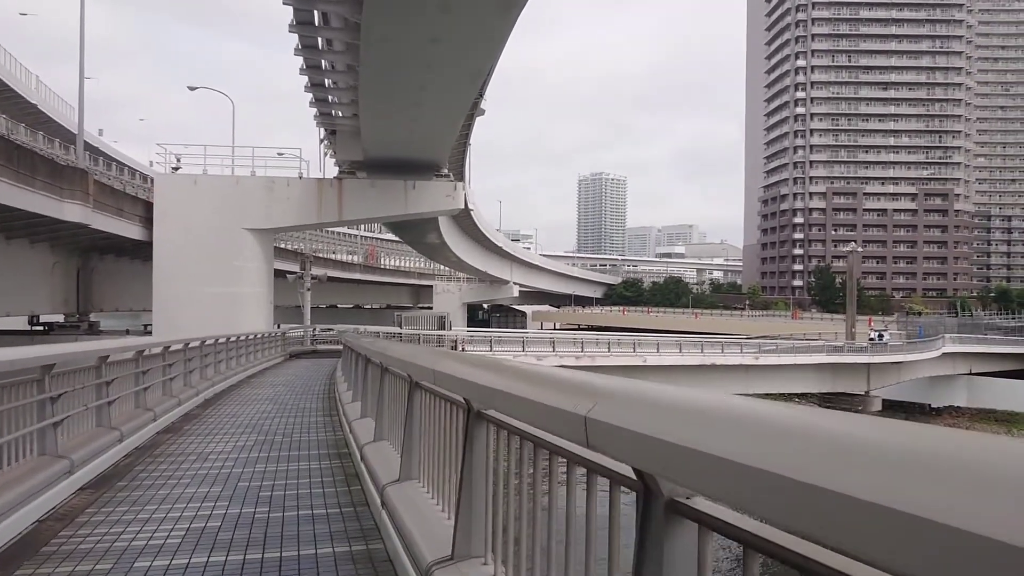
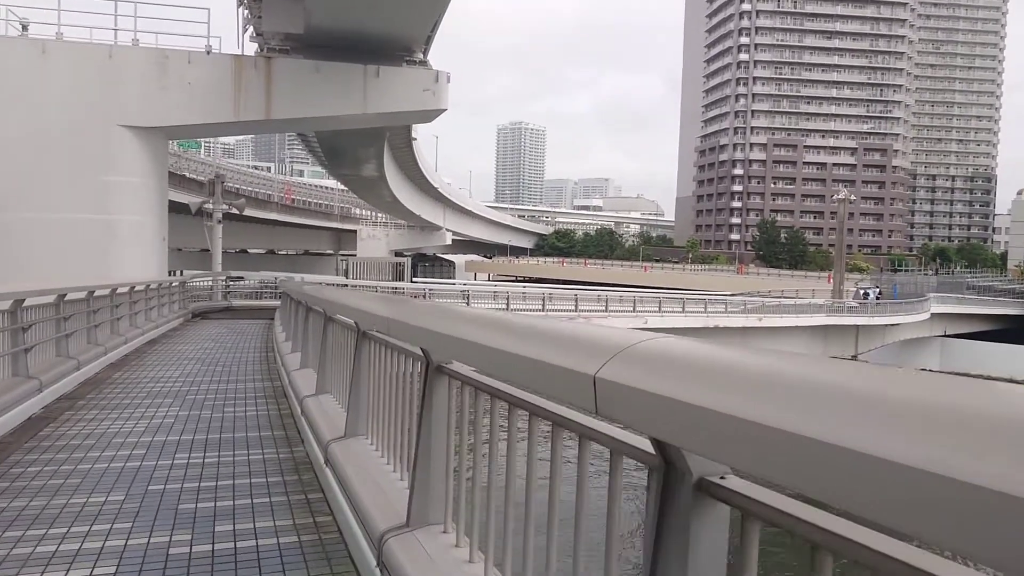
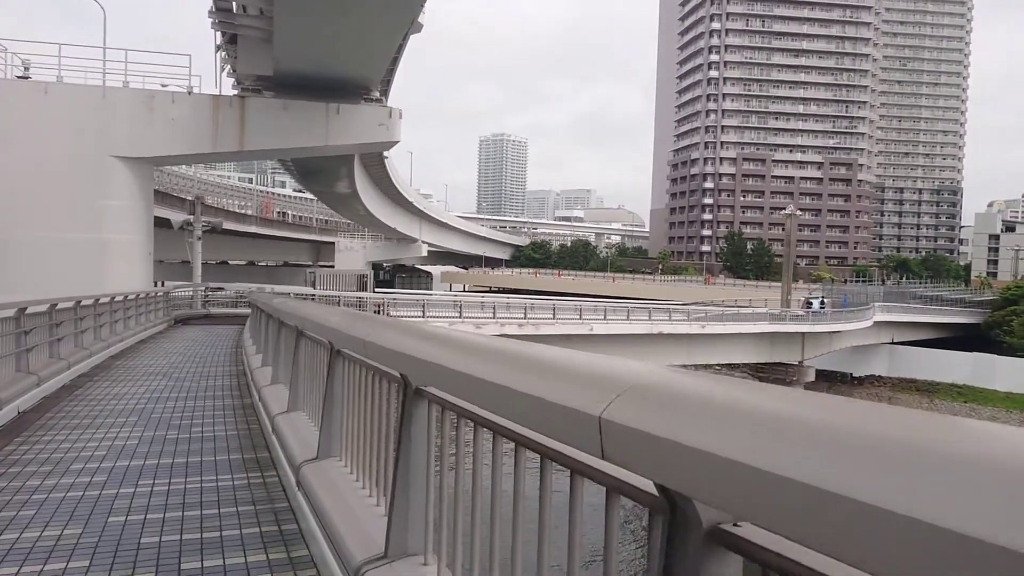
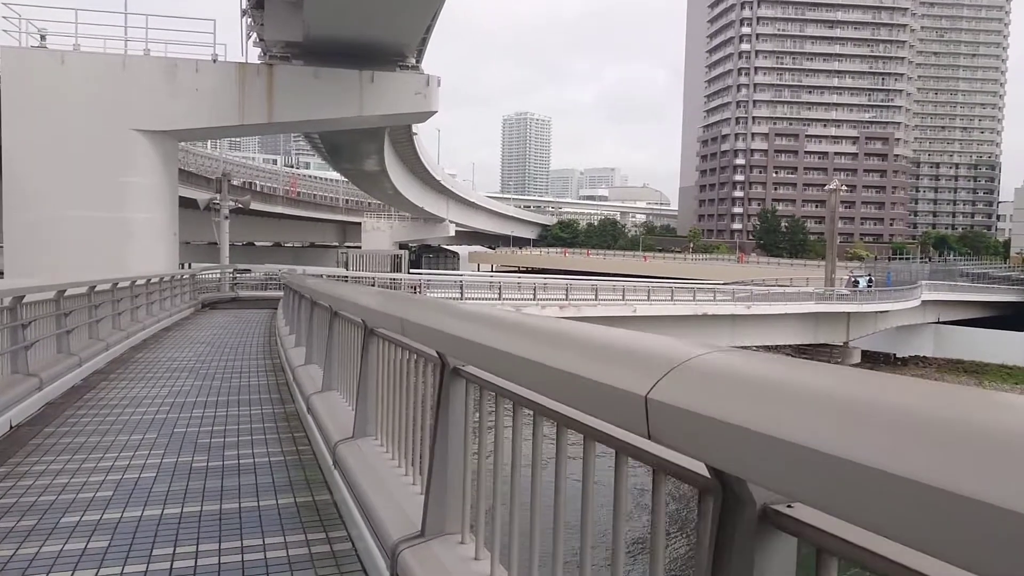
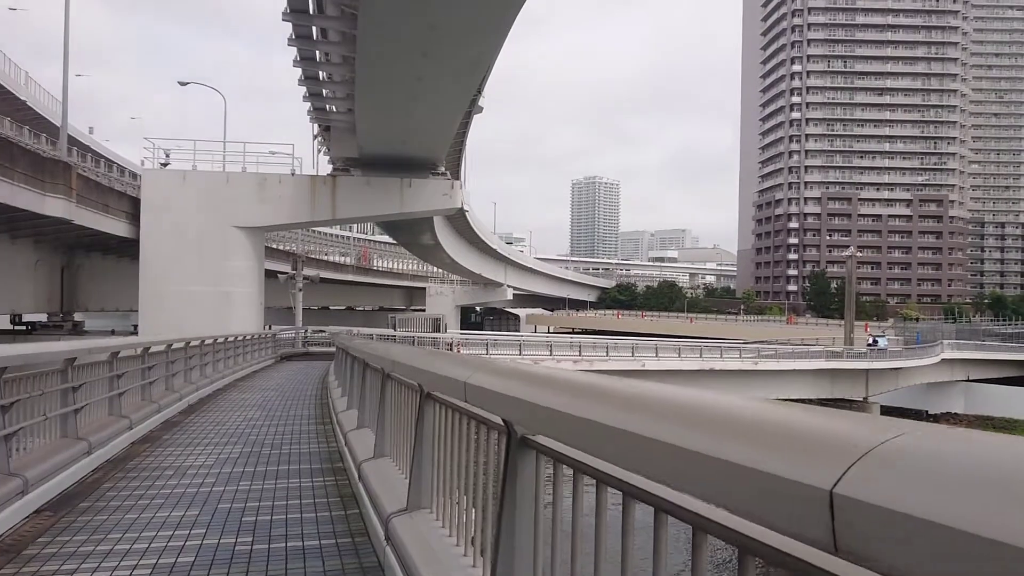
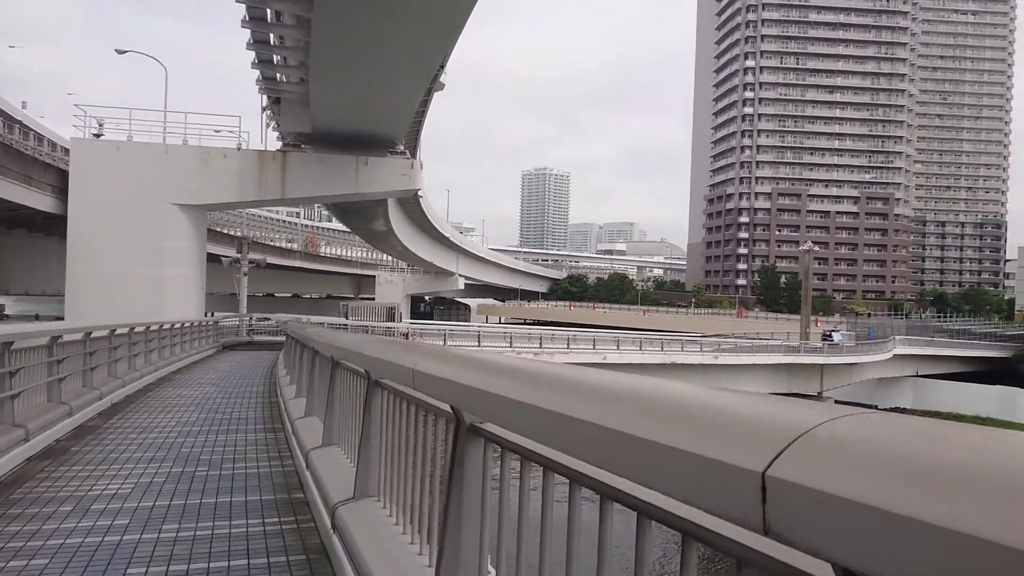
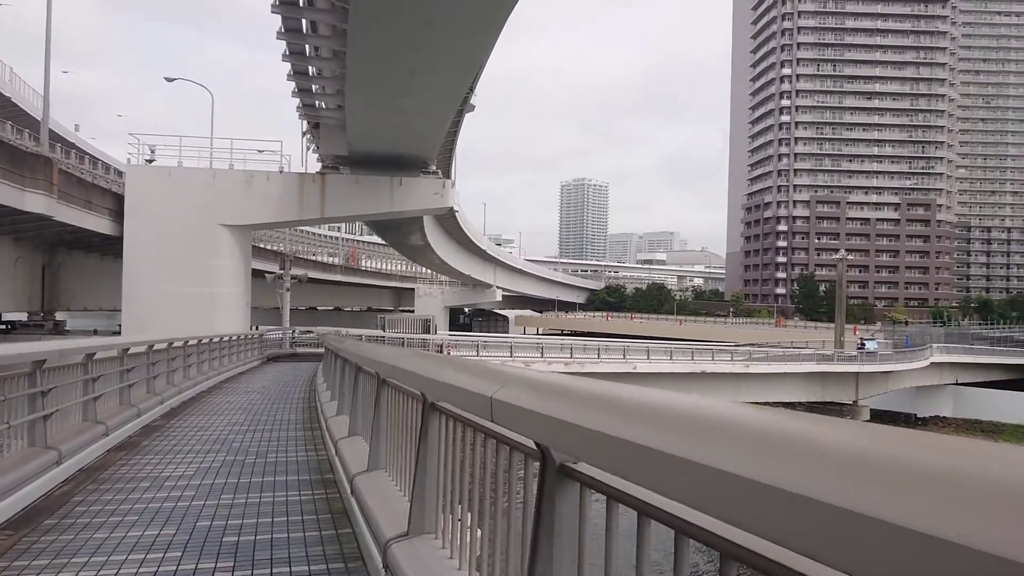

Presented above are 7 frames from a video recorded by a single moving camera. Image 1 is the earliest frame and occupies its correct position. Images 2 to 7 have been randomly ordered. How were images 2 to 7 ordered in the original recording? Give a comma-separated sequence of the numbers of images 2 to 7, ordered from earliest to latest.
5, 7, 6, 3, 4, 2
